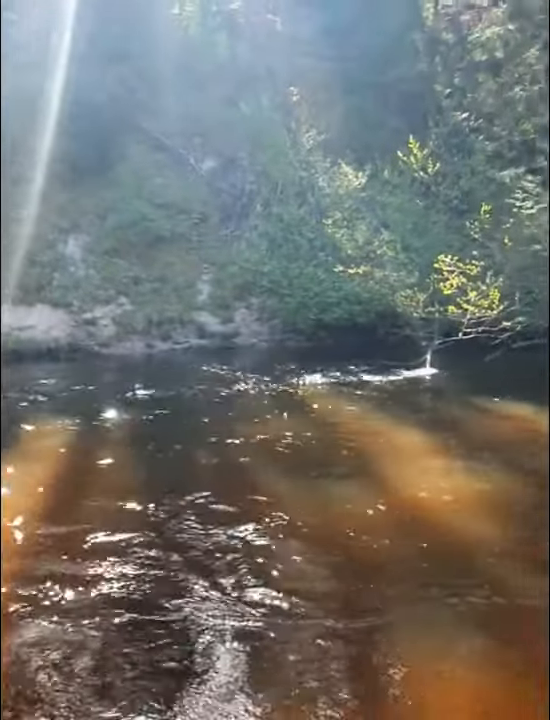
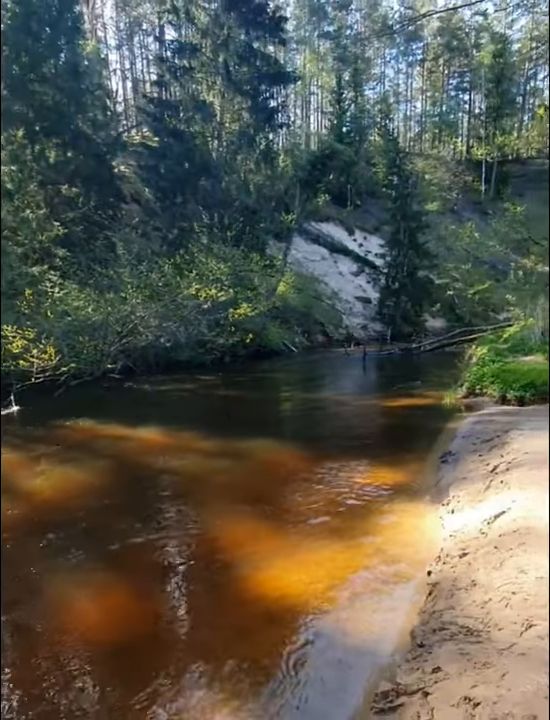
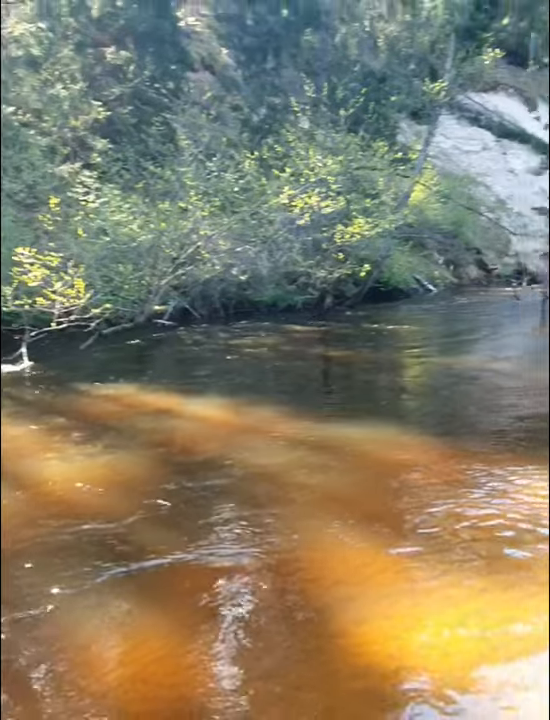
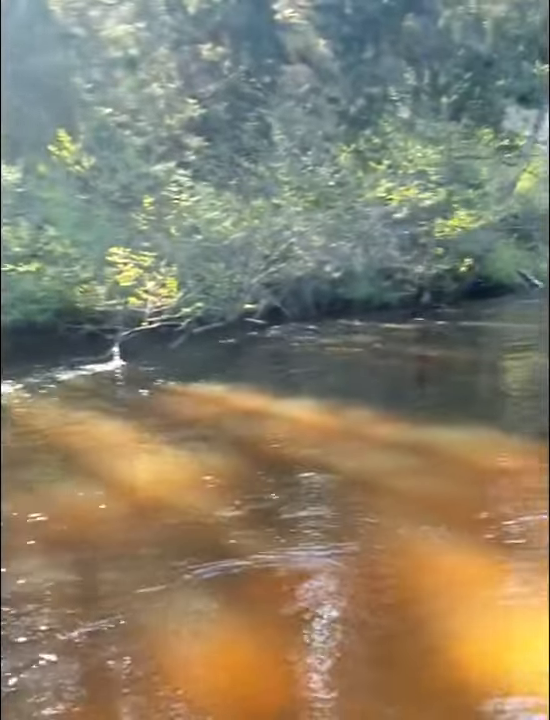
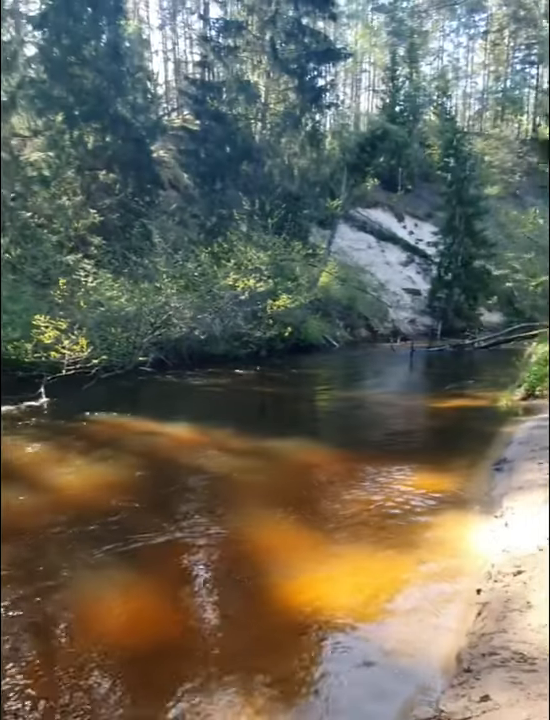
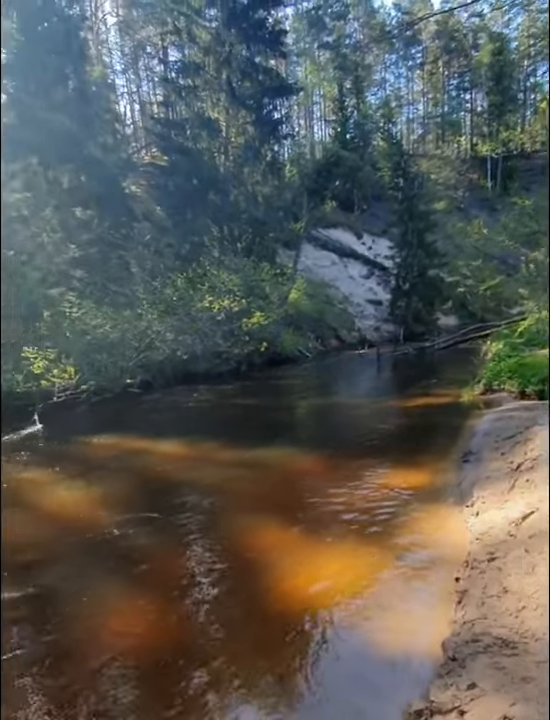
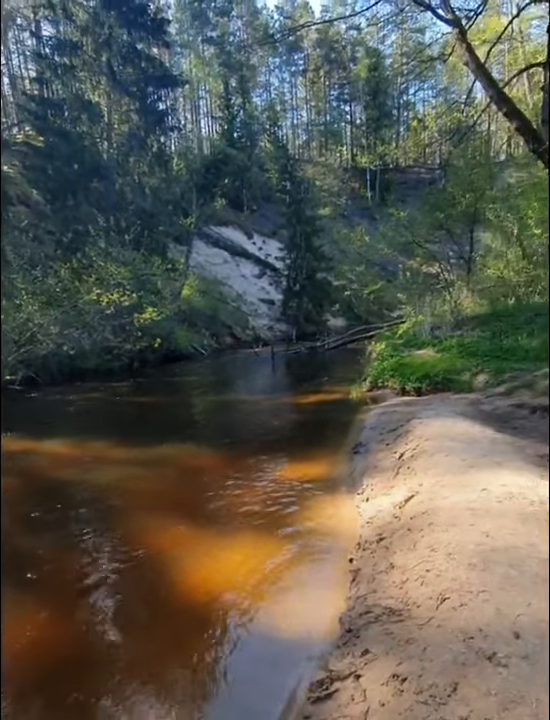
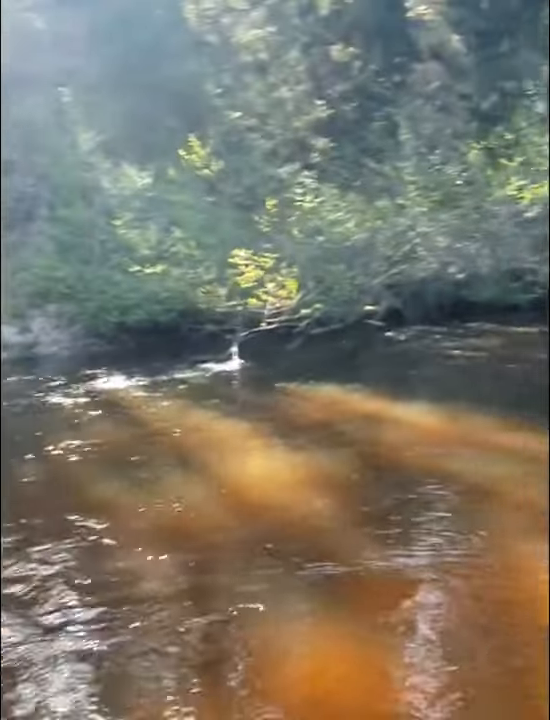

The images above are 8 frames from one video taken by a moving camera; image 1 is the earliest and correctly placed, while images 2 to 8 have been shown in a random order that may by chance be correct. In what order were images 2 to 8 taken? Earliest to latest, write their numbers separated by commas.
8, 4, 3, 5, 2, 7, 6
